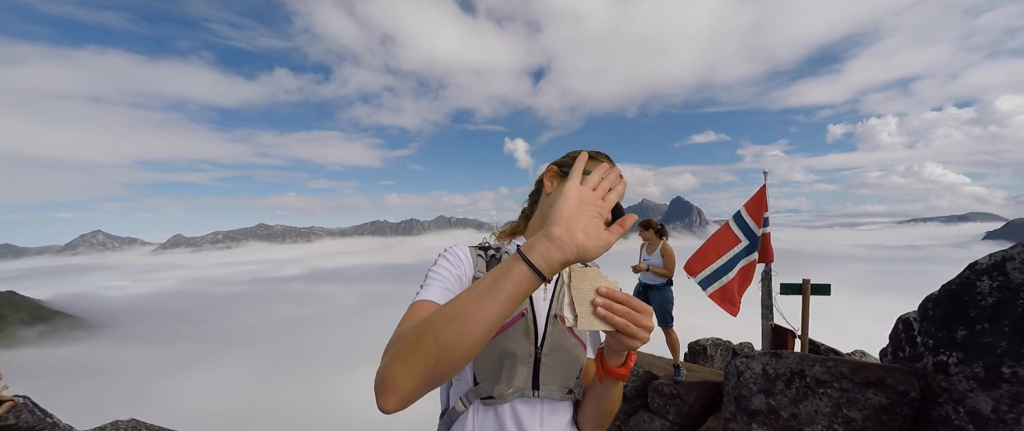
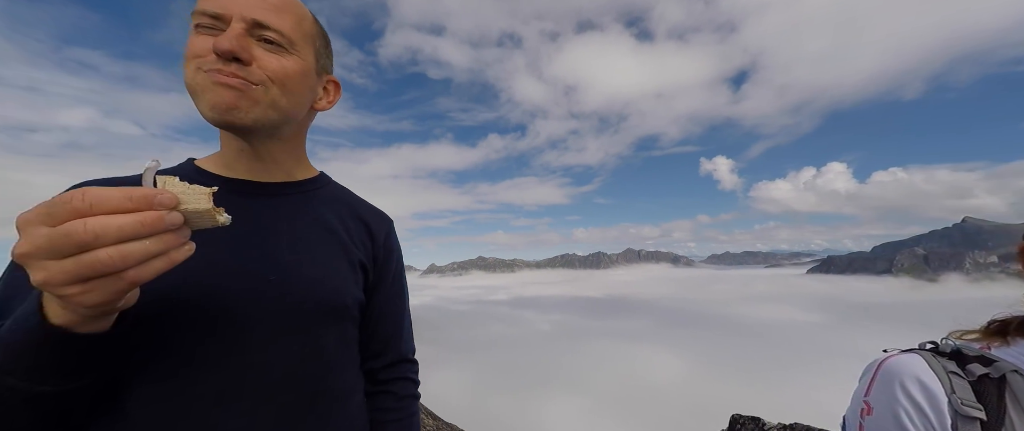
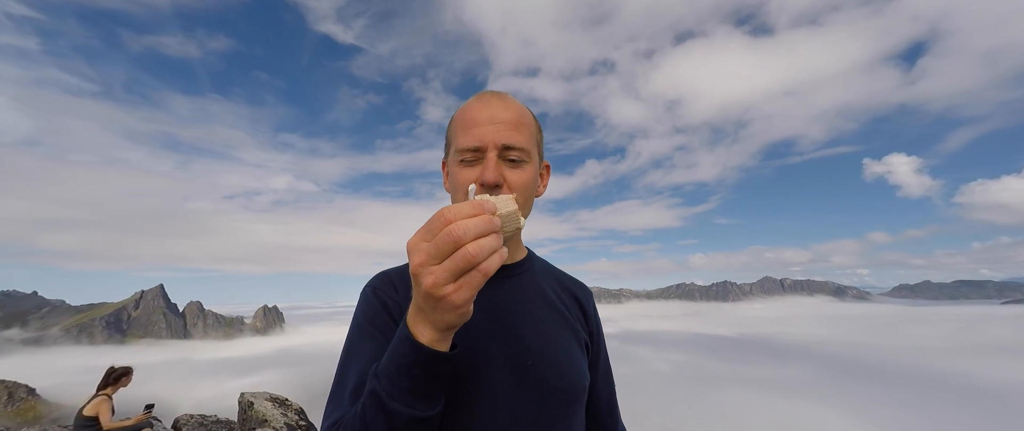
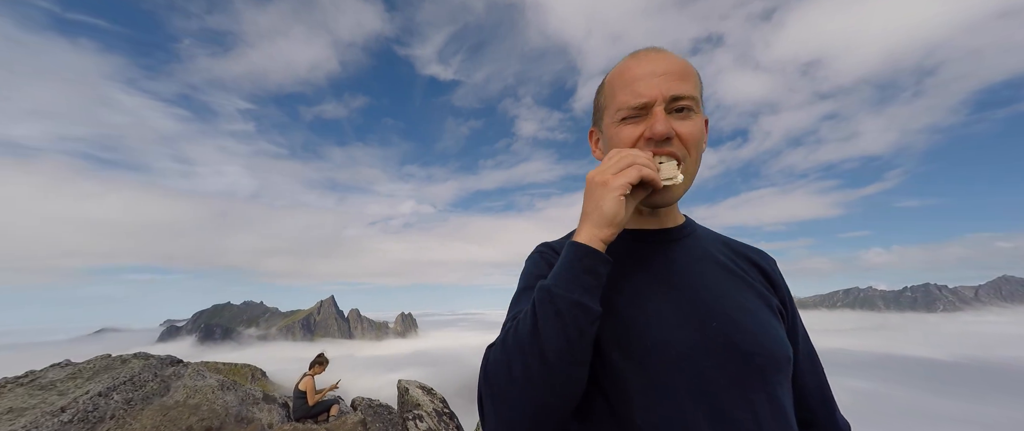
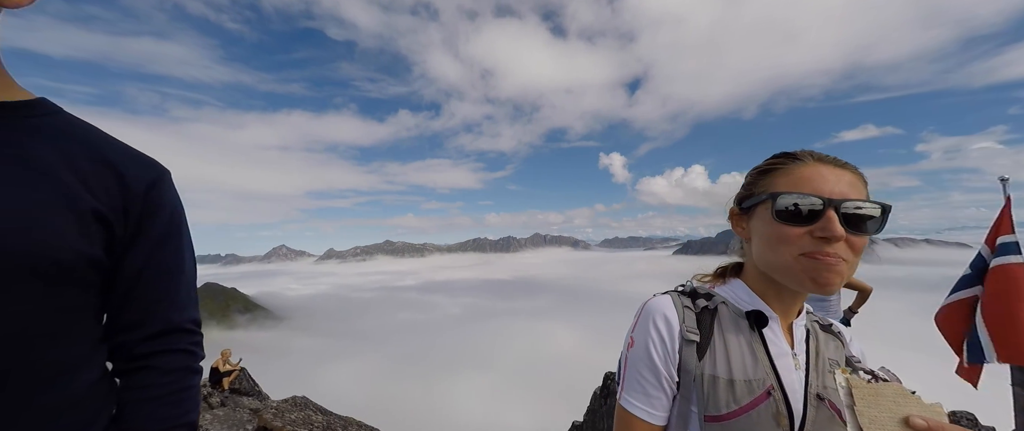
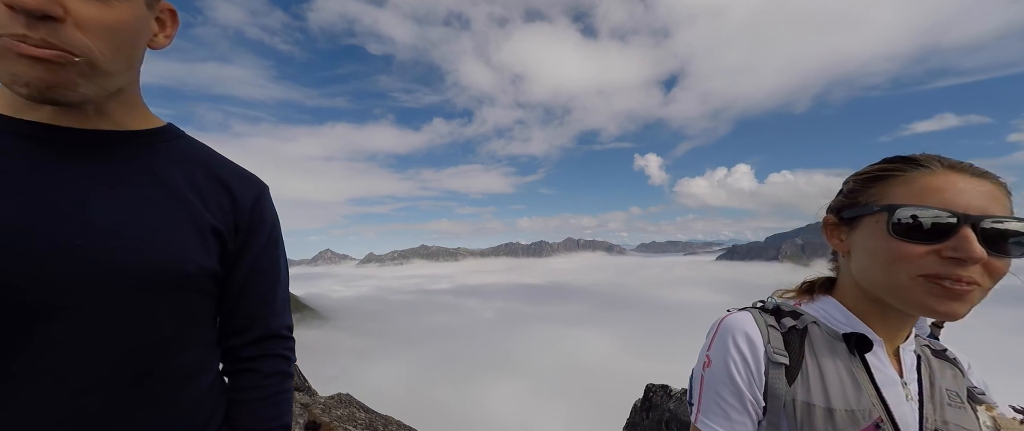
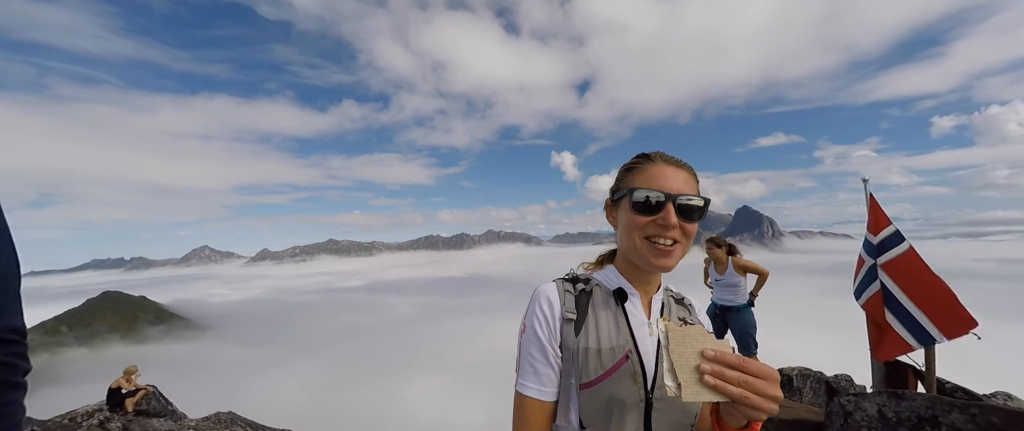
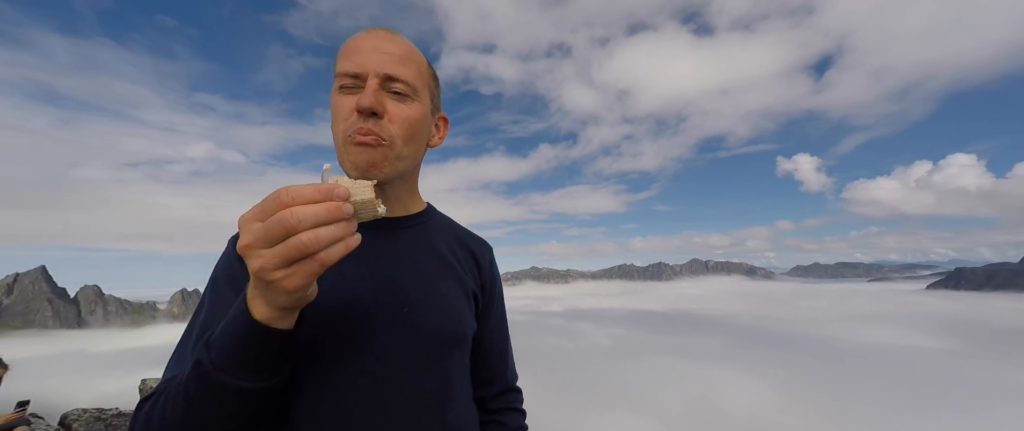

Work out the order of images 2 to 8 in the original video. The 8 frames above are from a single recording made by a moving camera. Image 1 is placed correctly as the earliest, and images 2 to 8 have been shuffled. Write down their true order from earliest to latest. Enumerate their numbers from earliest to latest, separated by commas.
7, 5, 6, 2, 8, 3, 4
